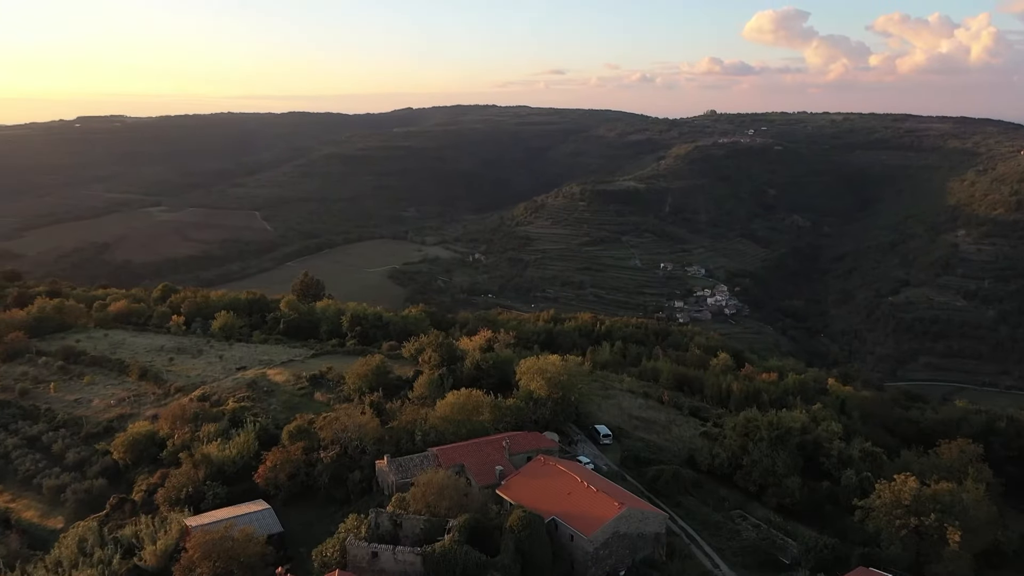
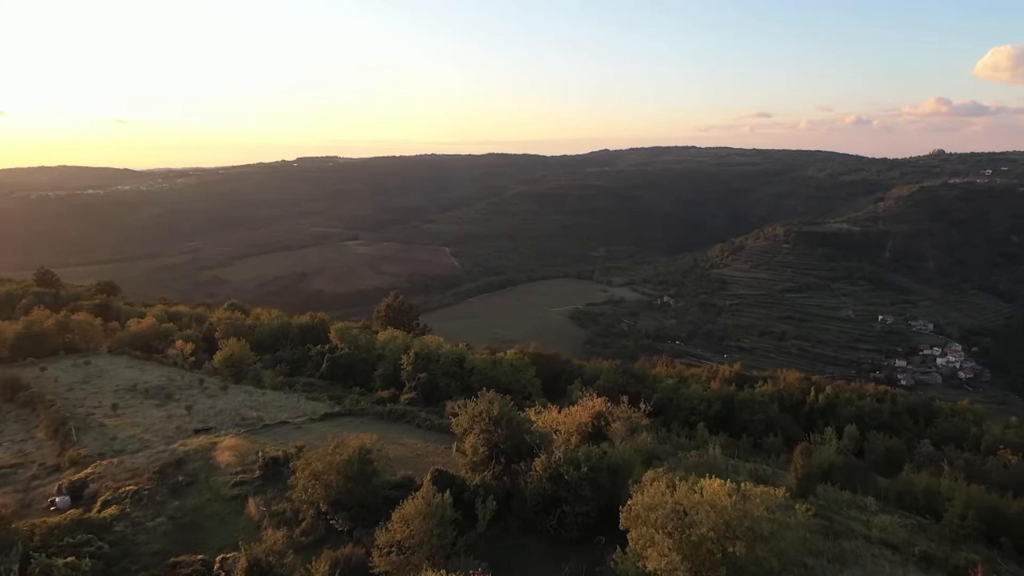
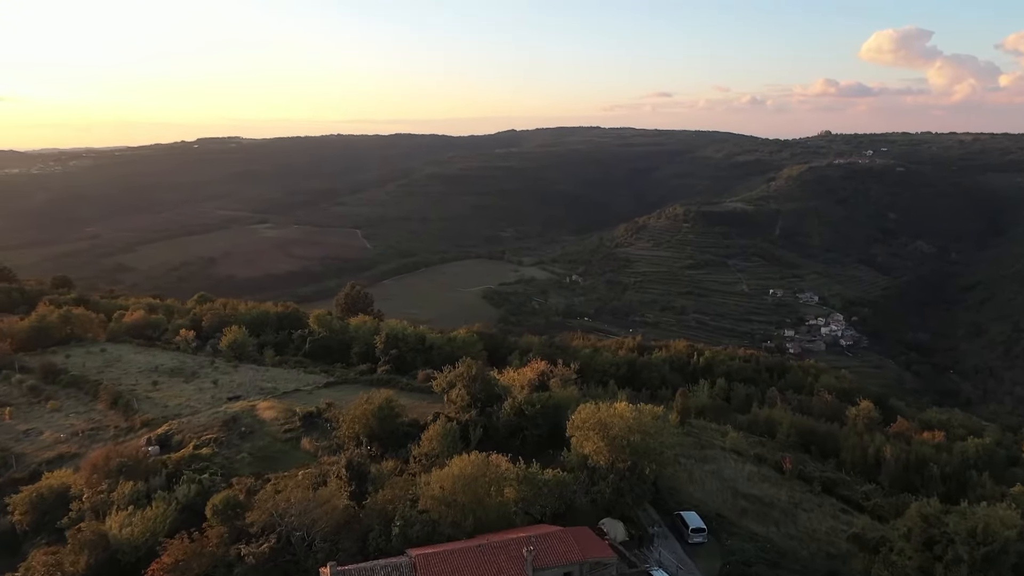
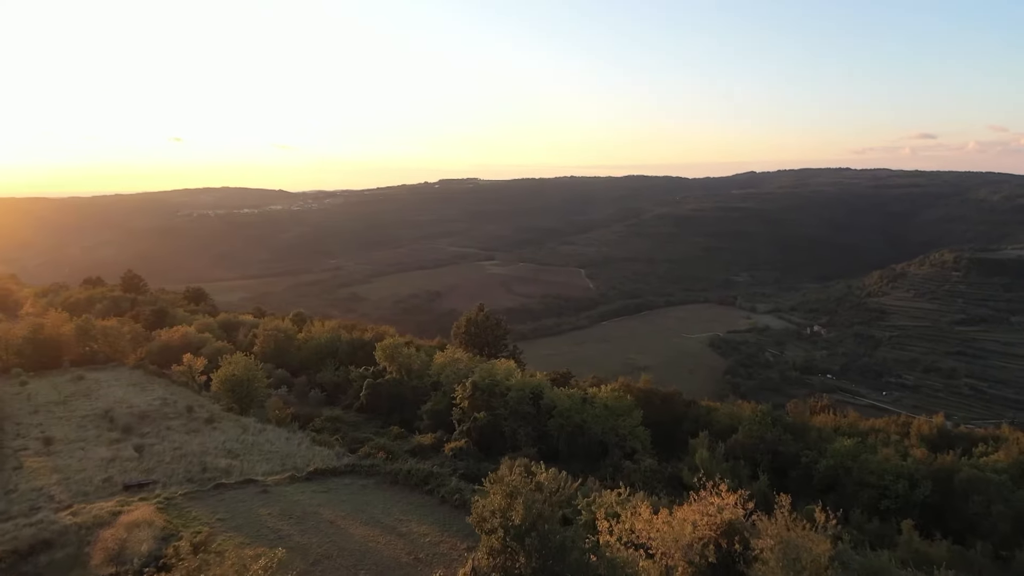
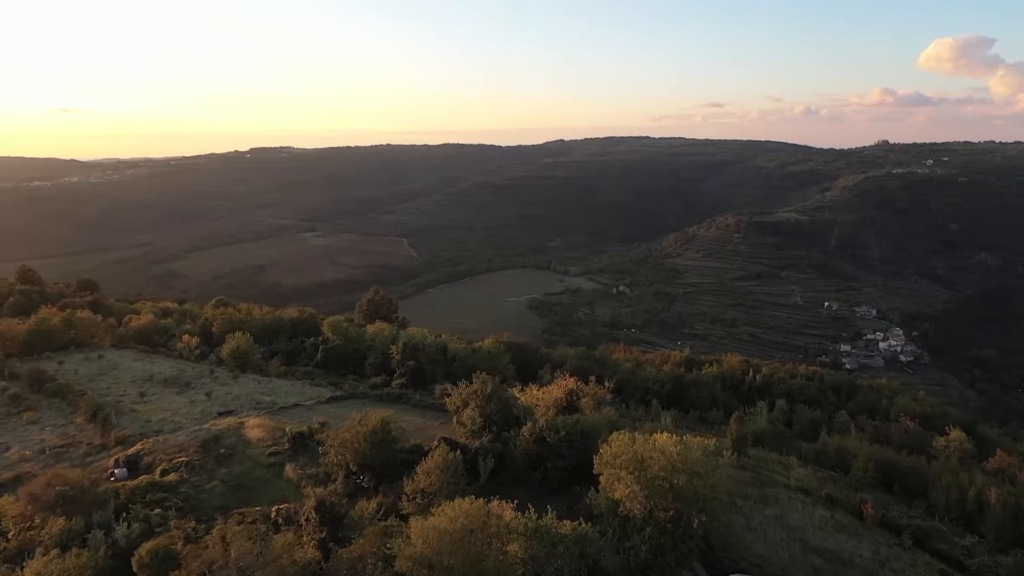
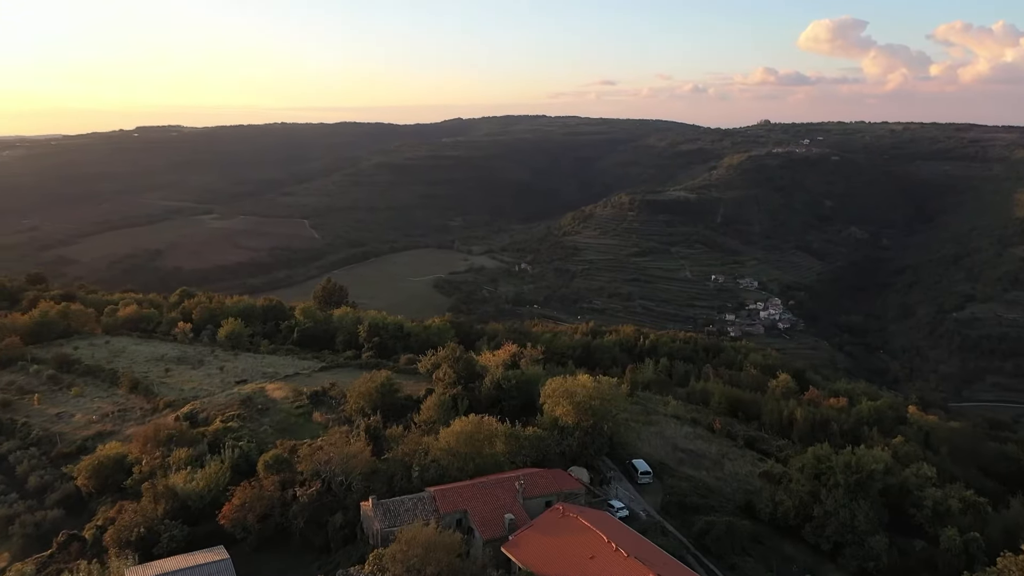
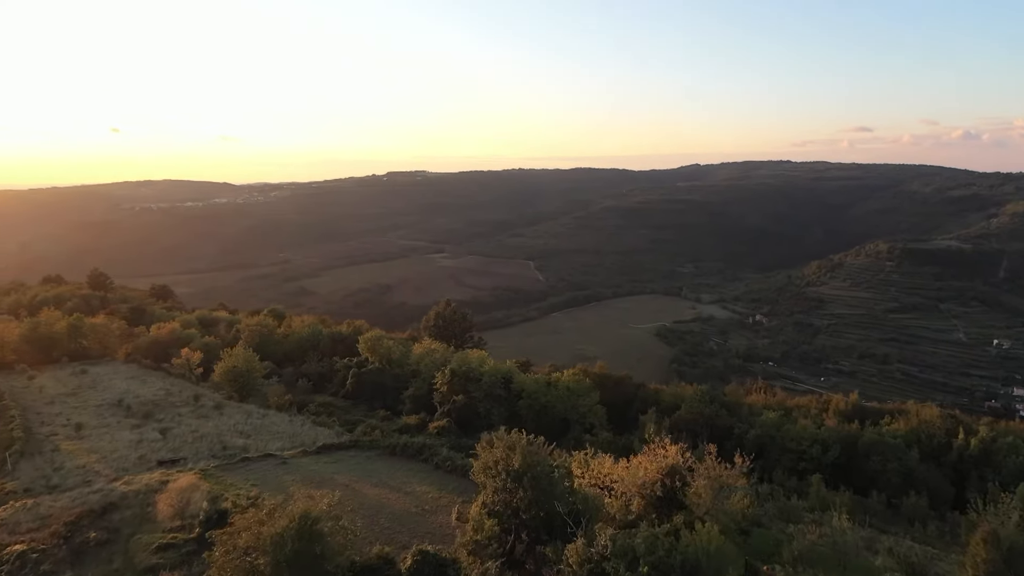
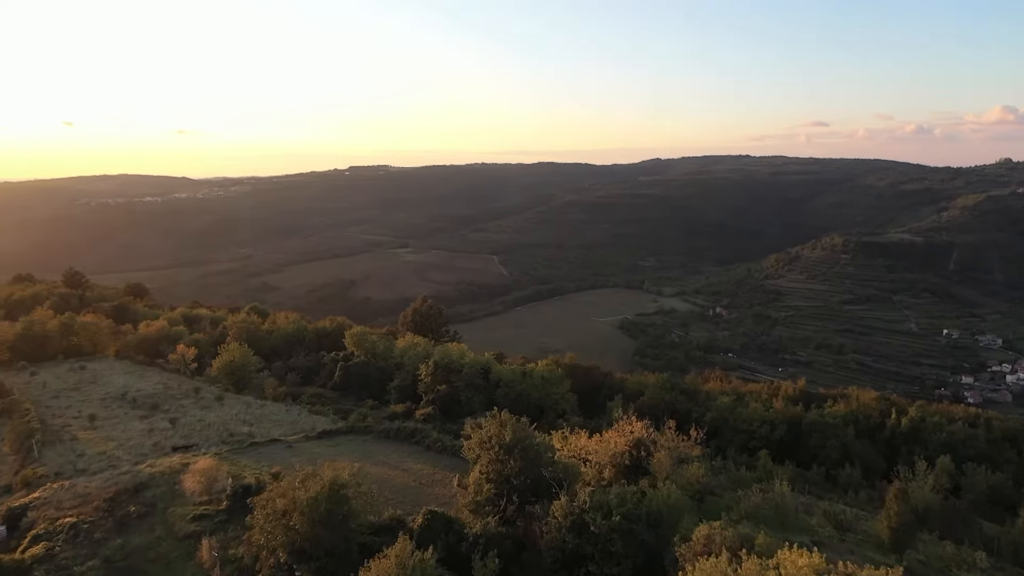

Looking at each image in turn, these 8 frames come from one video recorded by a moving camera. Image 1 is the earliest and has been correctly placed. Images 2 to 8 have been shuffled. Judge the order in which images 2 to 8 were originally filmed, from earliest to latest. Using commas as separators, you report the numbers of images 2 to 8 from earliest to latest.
6, 3, 5, 2, 8, 7, 4
